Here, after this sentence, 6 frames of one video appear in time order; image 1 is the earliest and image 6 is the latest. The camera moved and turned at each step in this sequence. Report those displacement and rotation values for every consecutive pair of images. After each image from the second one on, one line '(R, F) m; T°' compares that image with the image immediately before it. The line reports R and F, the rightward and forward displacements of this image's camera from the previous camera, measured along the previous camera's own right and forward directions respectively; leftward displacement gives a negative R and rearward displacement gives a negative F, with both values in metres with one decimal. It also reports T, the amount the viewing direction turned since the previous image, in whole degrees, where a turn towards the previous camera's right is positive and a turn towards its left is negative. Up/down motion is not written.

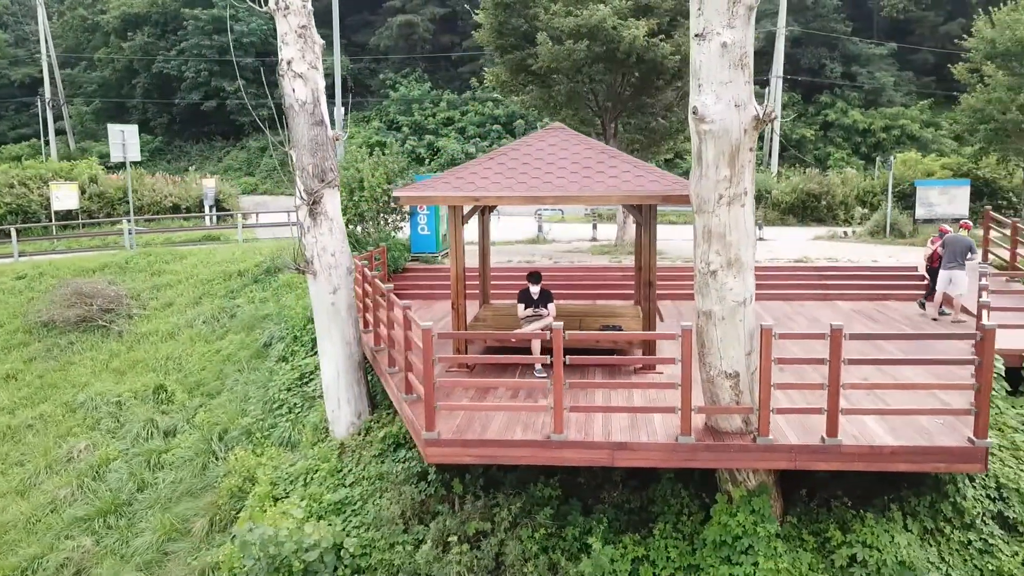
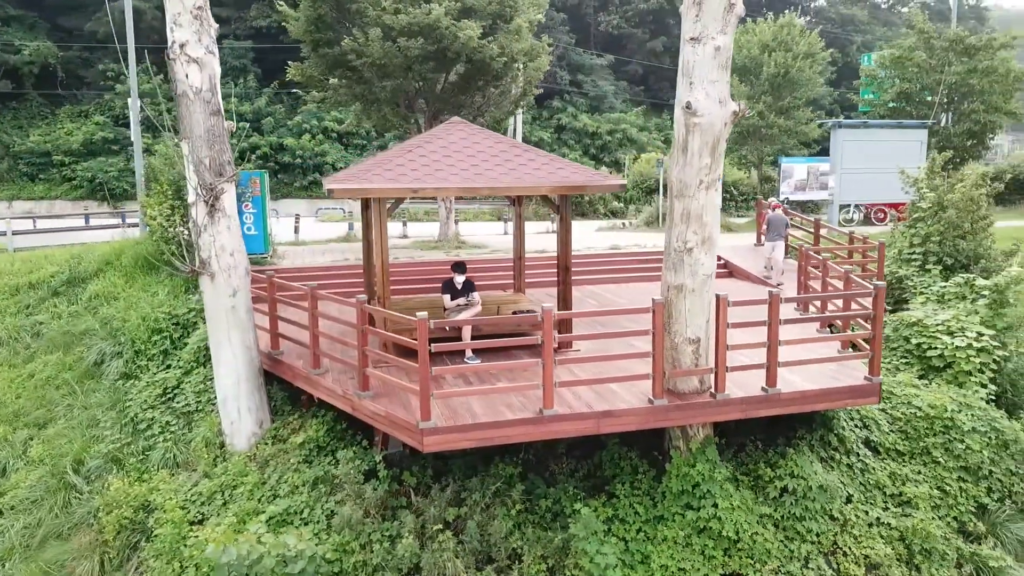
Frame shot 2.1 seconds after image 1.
(-2.0, +0.1) m; +20°
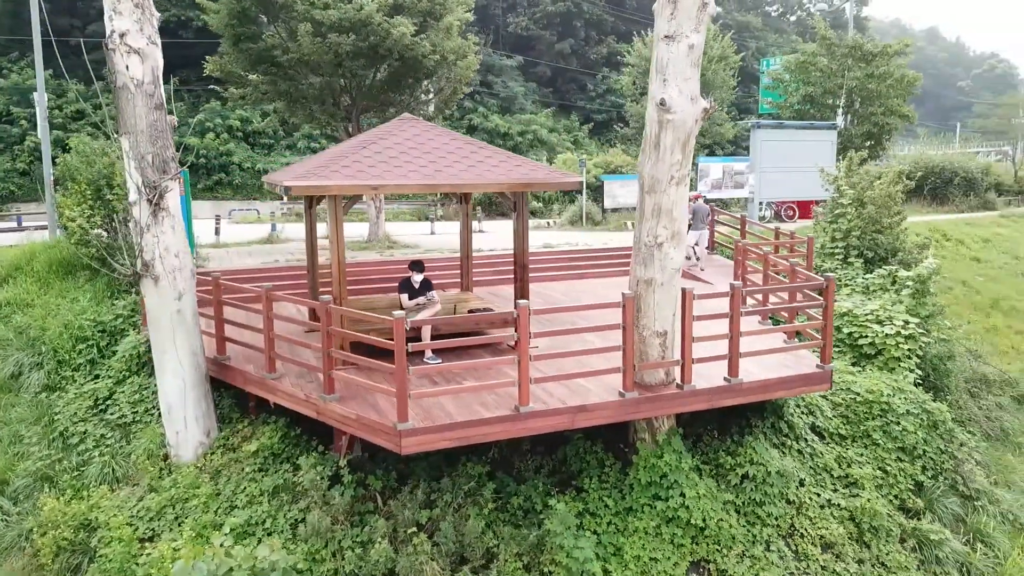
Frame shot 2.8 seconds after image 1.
(-0.5, +0.1) m; +7°
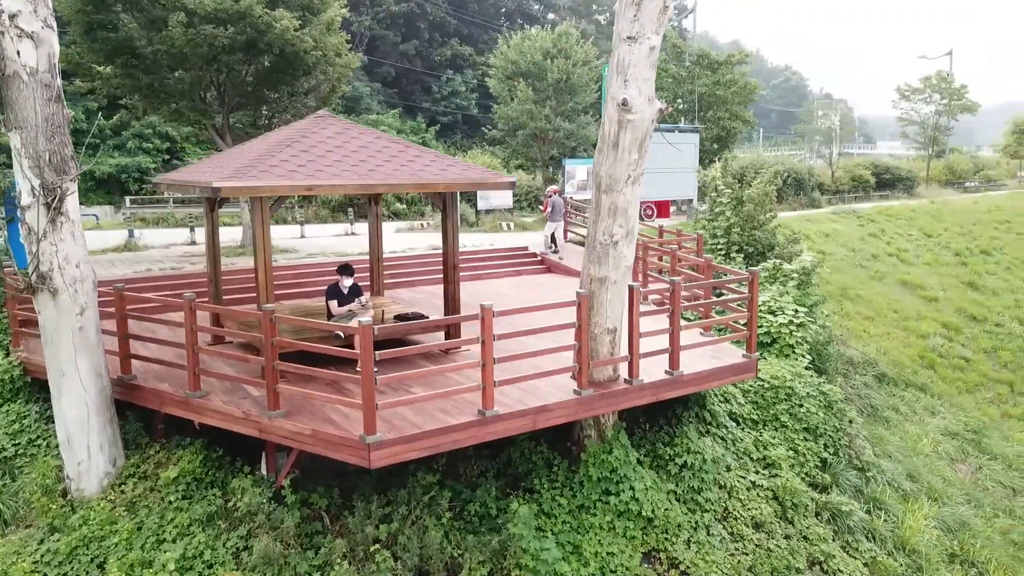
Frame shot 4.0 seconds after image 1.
(-1.0, +0.2) m; +12°
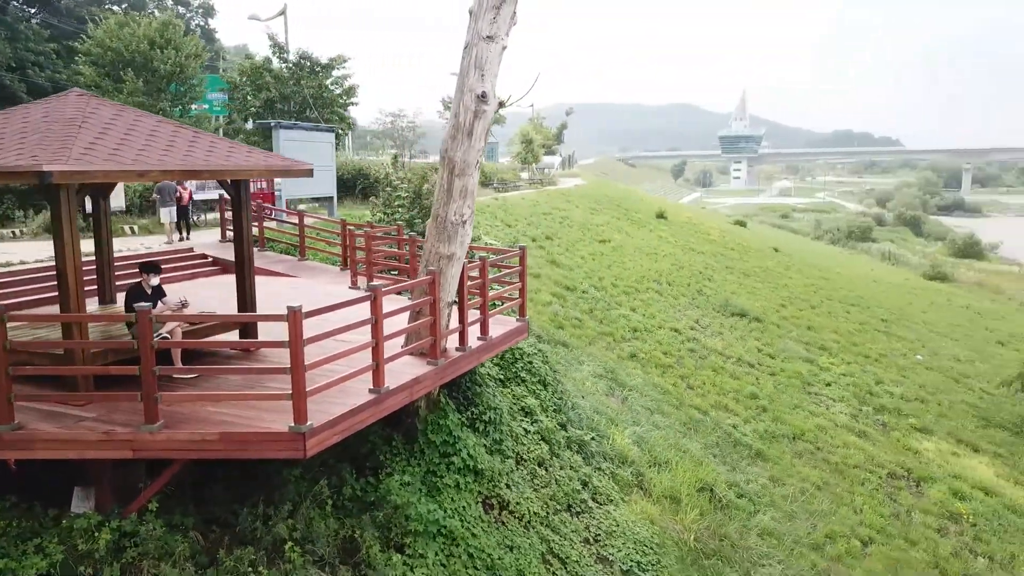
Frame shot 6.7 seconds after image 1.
(-2.7, +0.3) m; +33°
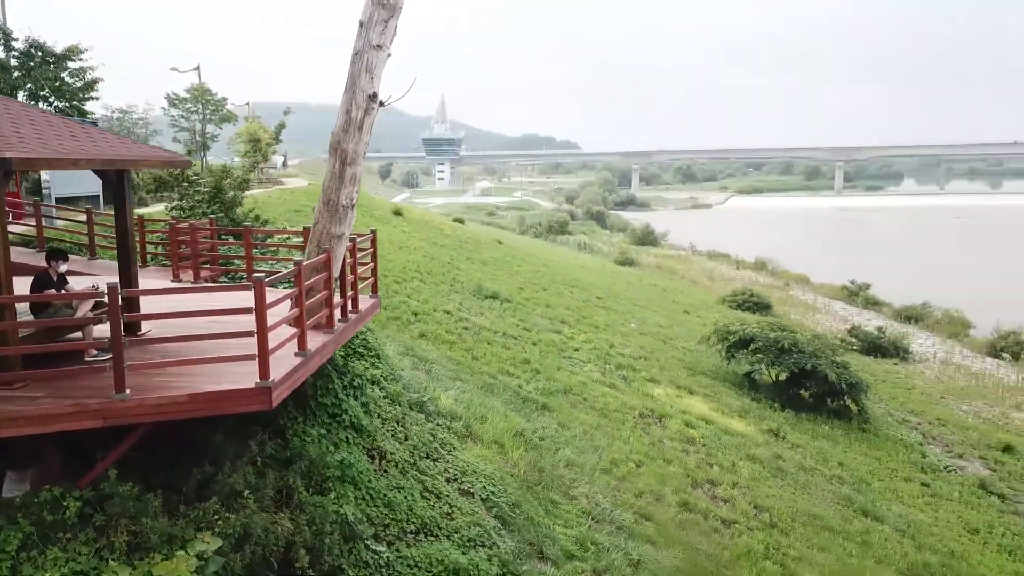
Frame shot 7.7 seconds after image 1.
(-1.8, -1.1) m; +20°
